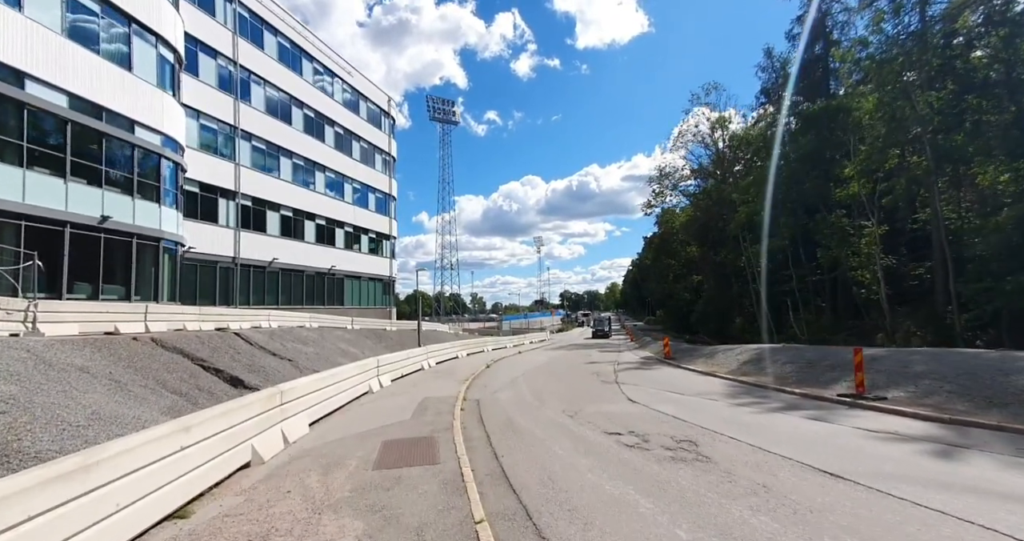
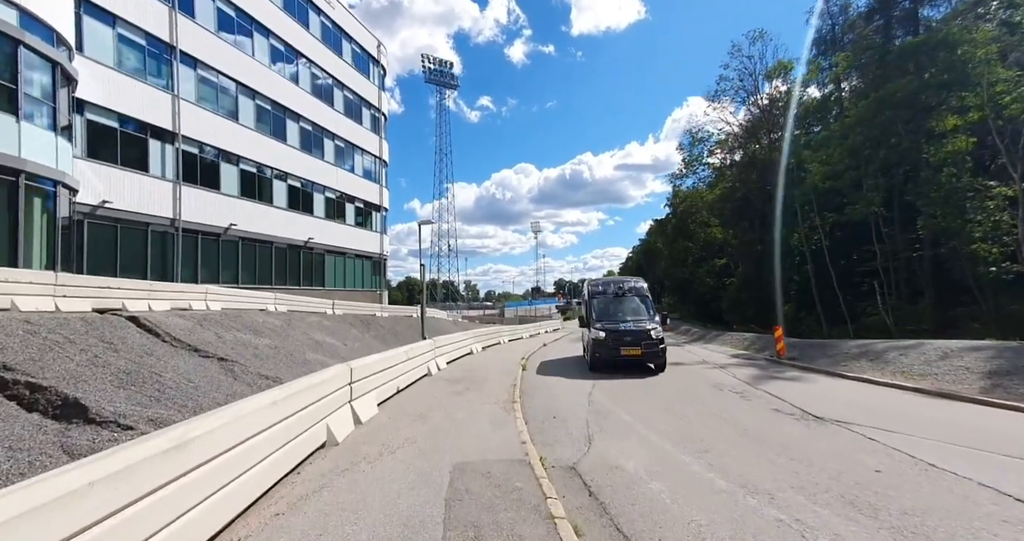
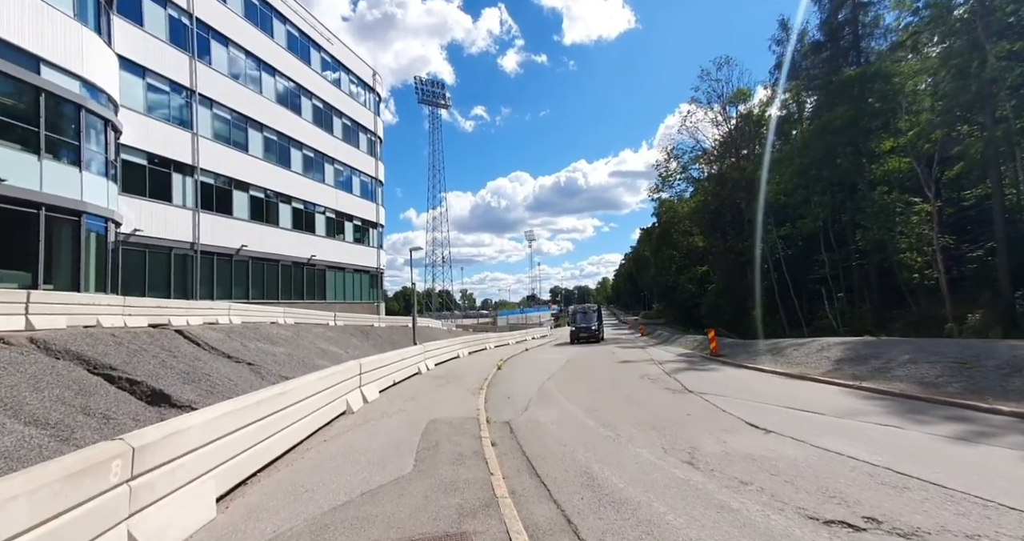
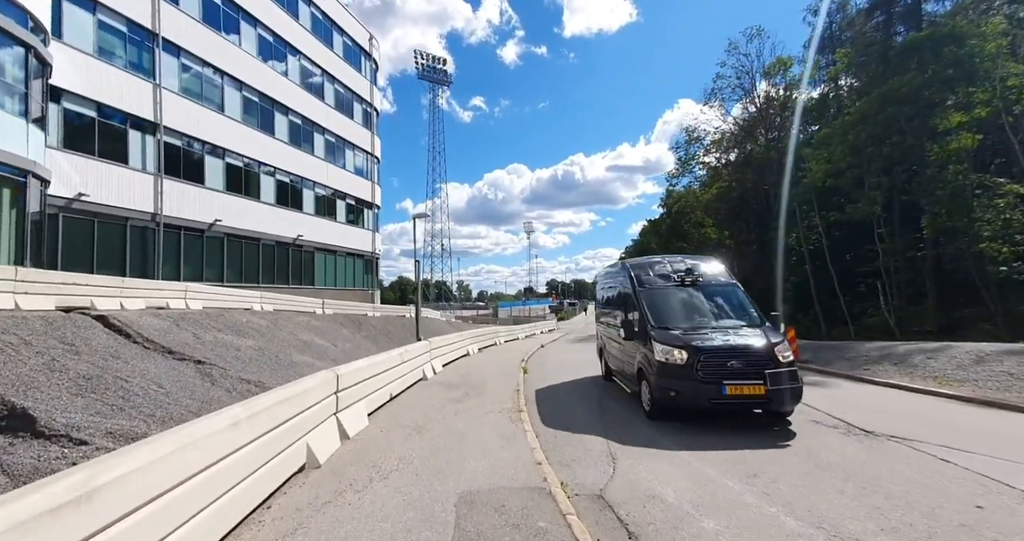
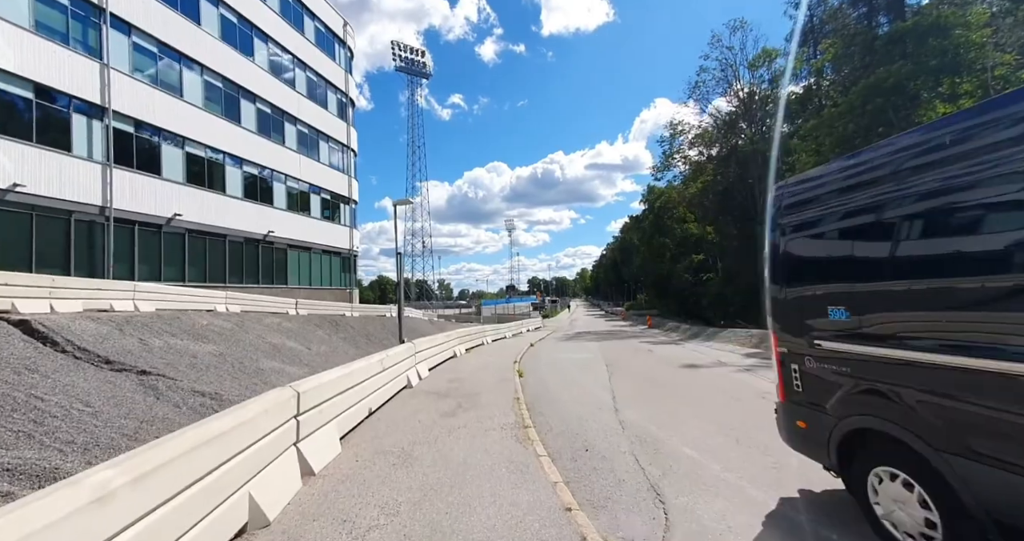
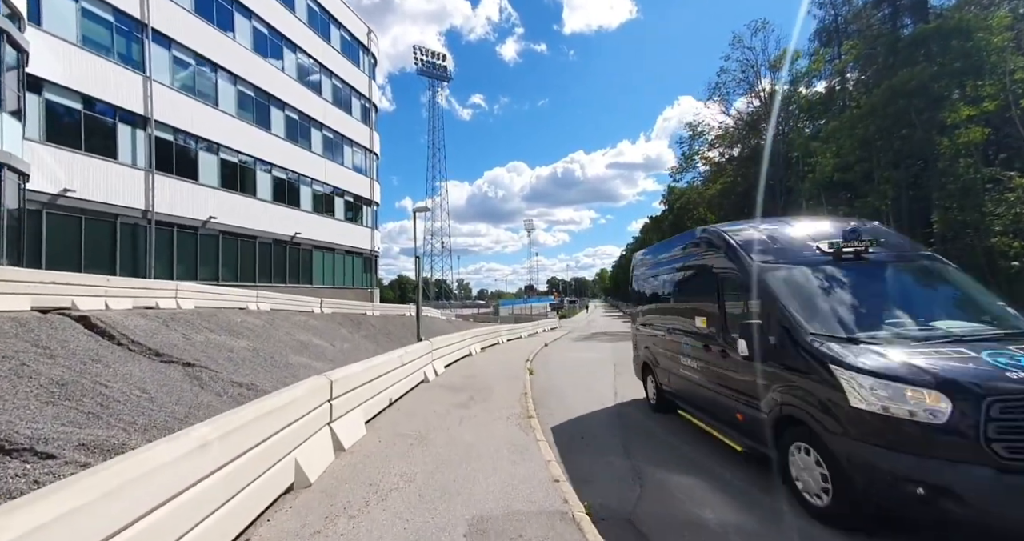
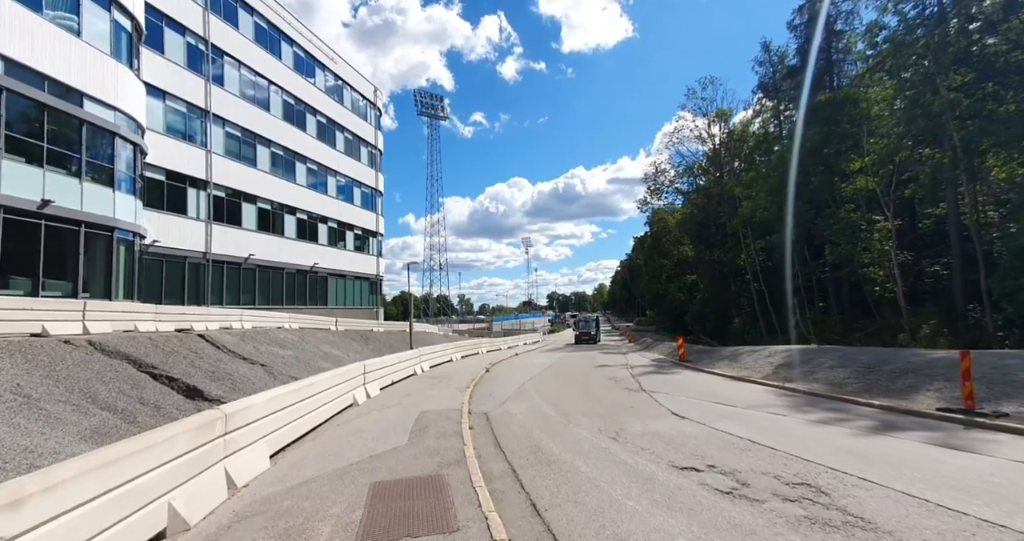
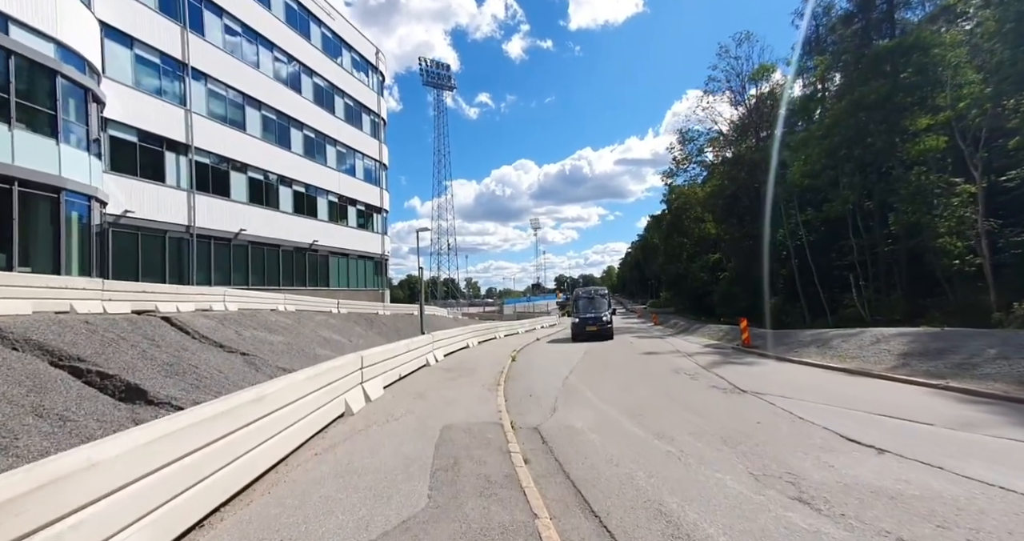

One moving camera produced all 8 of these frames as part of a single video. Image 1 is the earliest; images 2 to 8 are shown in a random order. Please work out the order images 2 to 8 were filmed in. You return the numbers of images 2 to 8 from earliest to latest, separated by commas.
7, 3, 8, 2, 4, 6, 5
